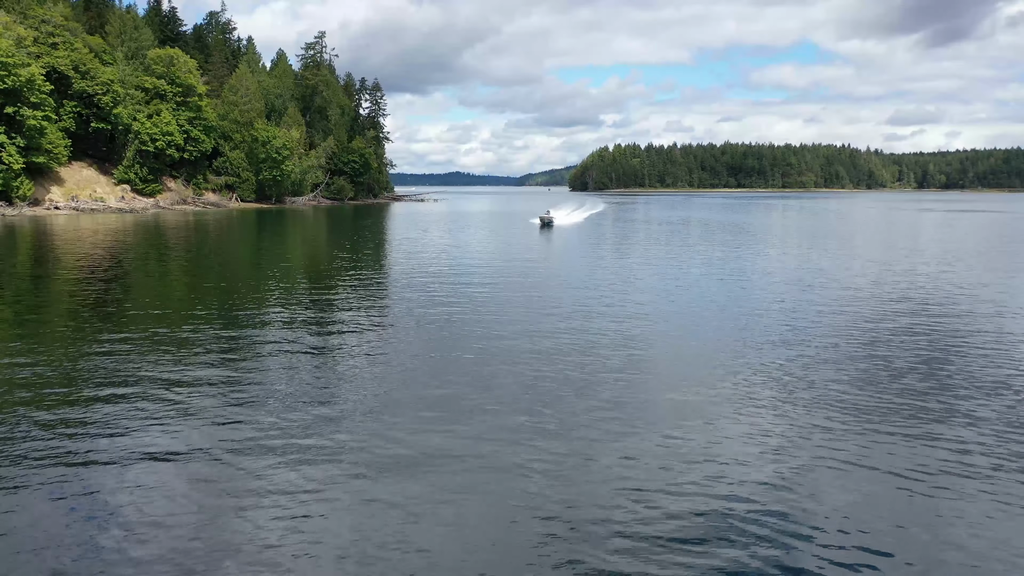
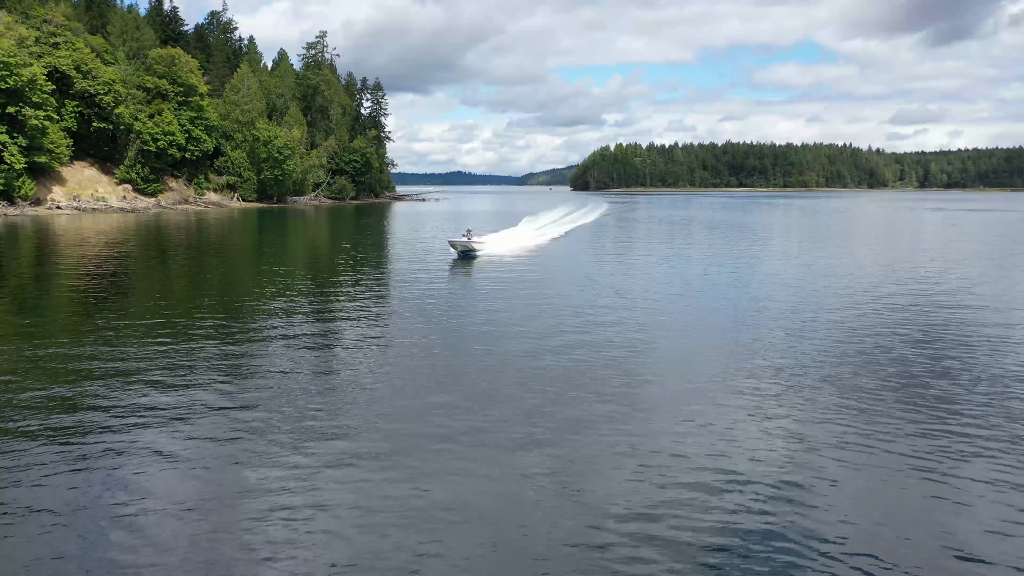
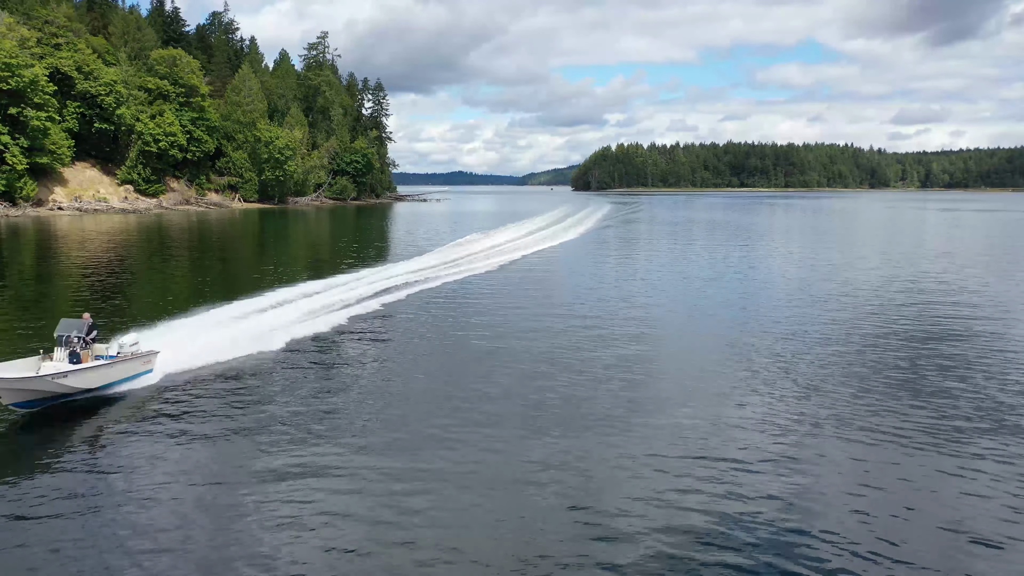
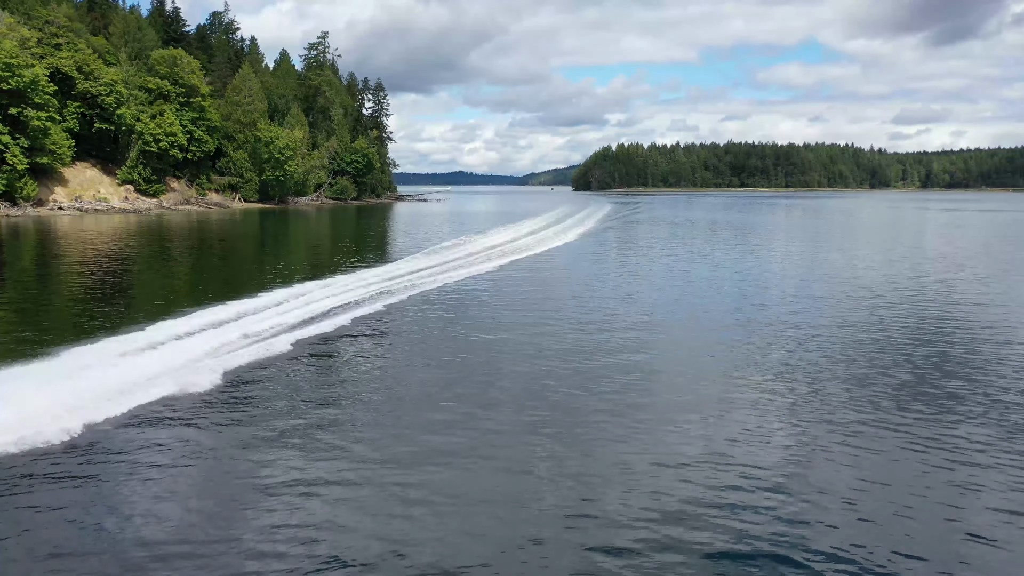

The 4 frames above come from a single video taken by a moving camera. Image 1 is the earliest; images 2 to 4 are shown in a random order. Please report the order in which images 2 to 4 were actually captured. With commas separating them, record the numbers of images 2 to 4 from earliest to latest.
2, 3, 4
